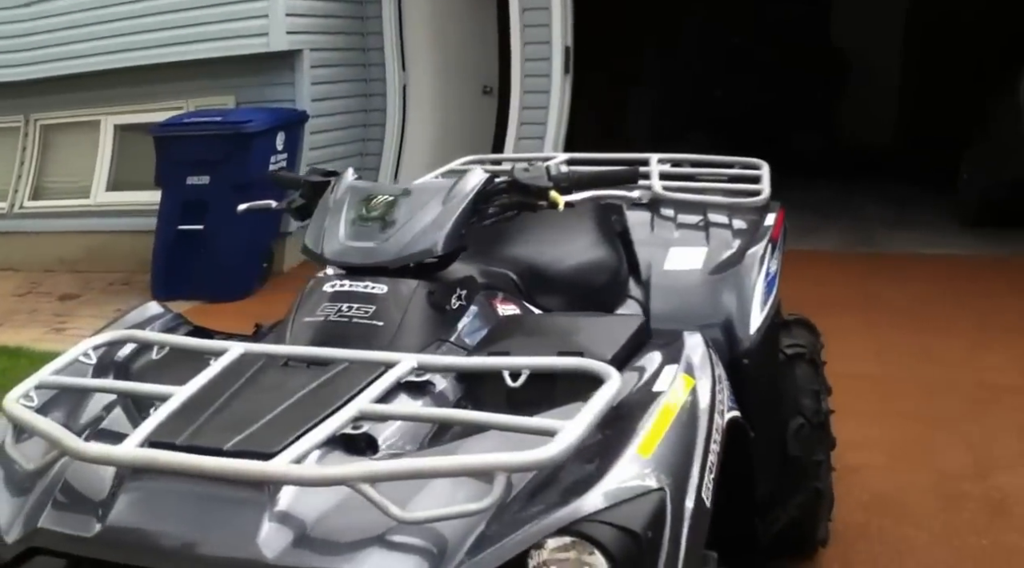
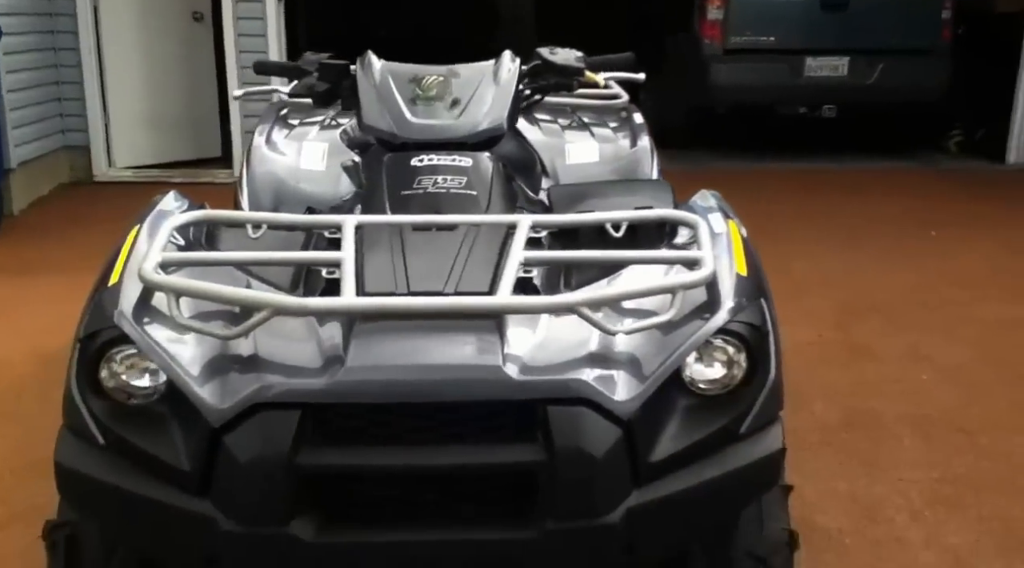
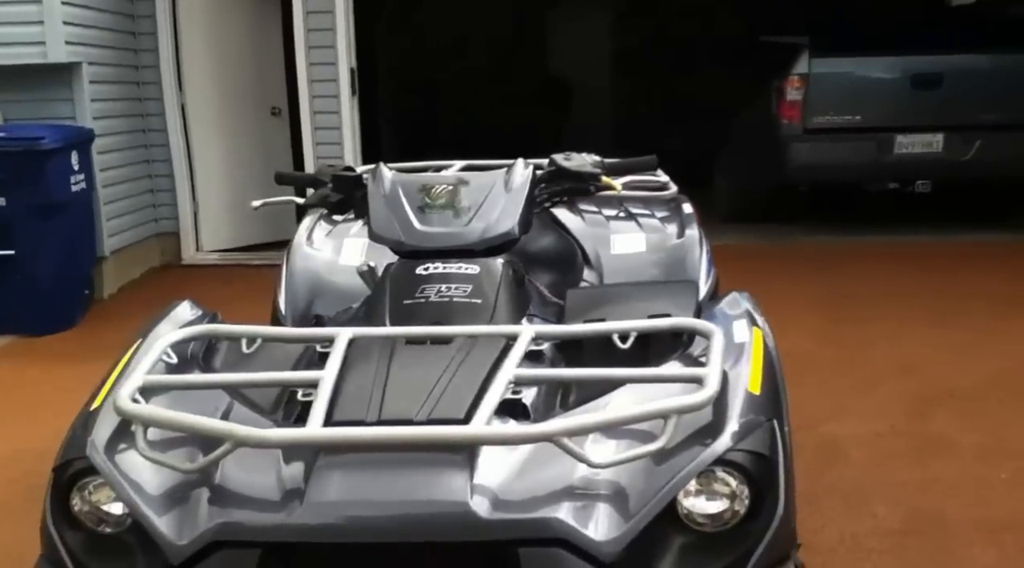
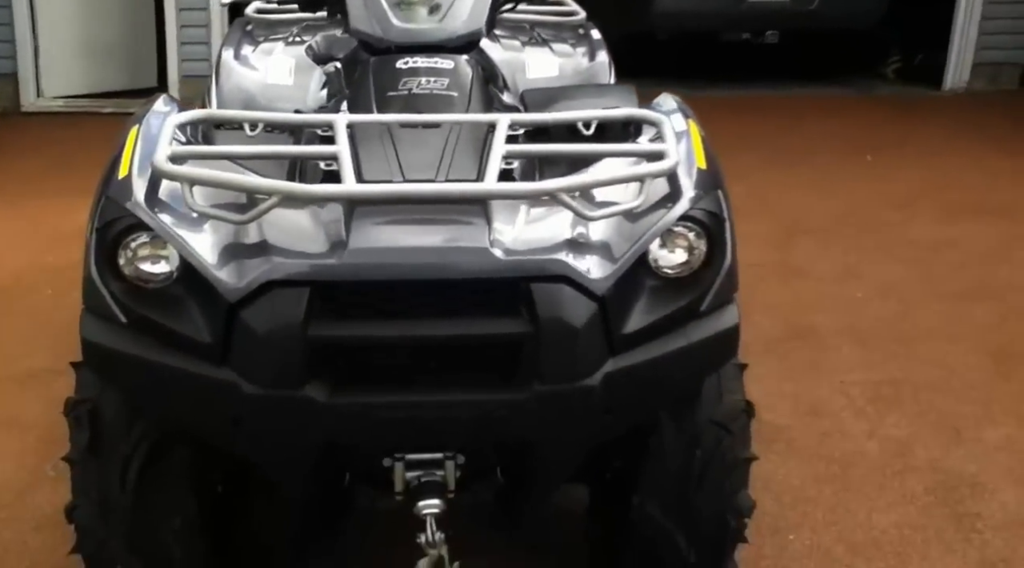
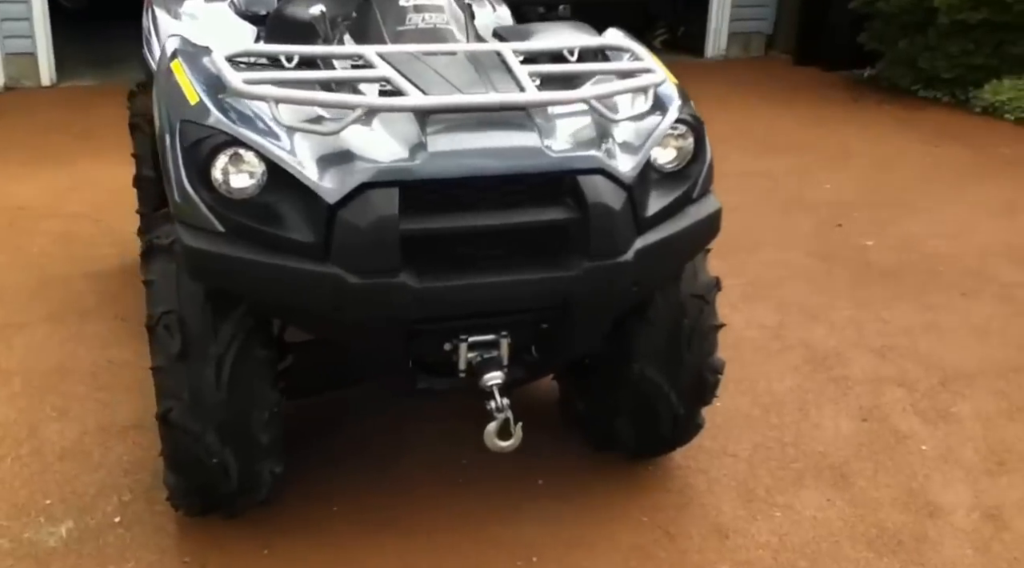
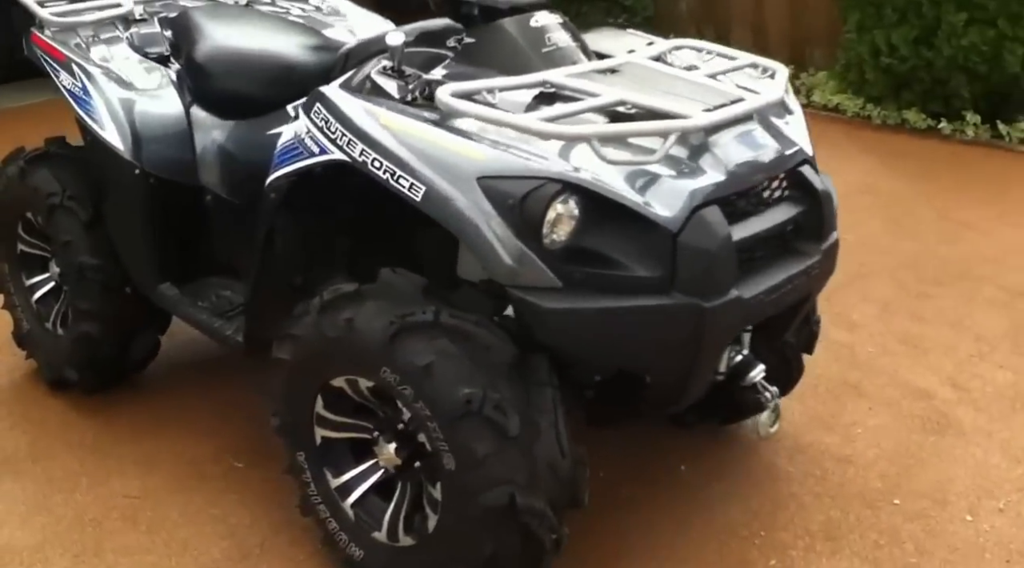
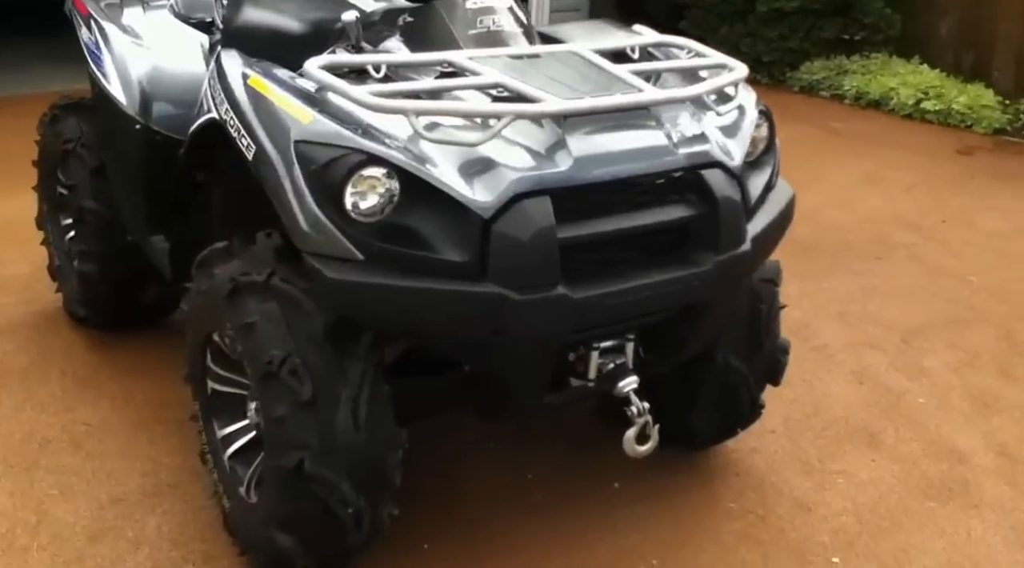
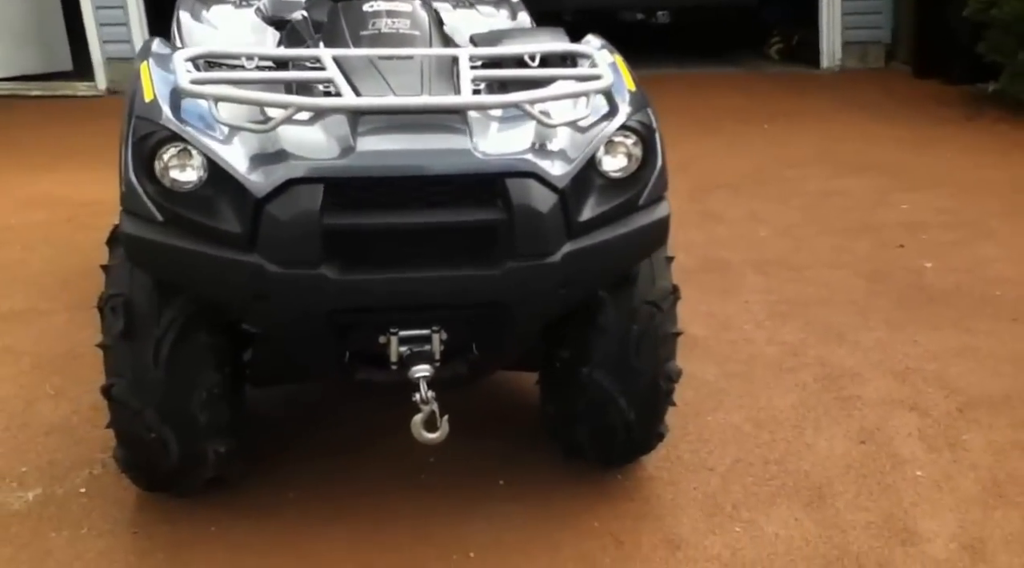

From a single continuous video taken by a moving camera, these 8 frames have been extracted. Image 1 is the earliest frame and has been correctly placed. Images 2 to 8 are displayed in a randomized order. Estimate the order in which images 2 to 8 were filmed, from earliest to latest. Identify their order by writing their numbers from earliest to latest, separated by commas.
3, 2, 4, 8, 5, 7, 6
